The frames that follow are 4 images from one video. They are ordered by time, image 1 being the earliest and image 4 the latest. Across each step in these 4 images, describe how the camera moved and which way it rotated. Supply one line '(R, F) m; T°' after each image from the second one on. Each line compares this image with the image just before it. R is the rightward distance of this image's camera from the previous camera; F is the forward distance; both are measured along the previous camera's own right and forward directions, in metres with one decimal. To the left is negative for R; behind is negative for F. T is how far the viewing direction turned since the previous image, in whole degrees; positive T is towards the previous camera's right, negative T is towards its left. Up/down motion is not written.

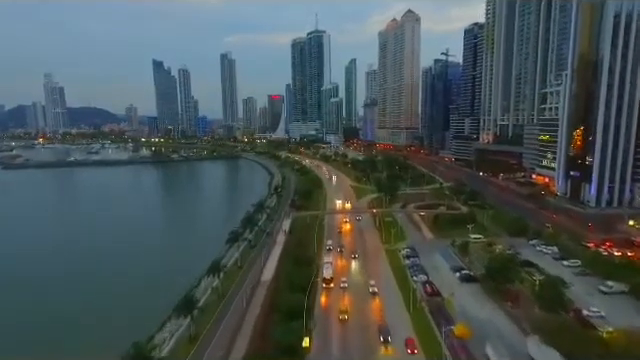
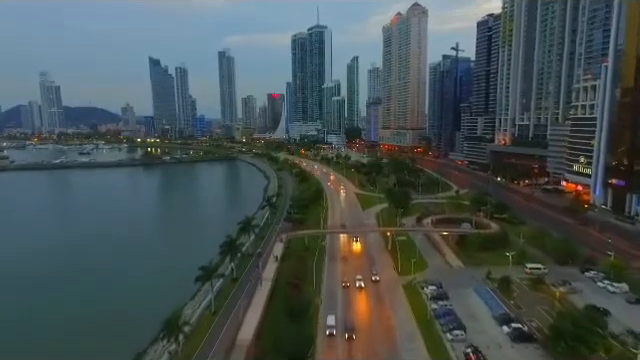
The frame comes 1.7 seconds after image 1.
(+0.1, +7.5) m; 0°
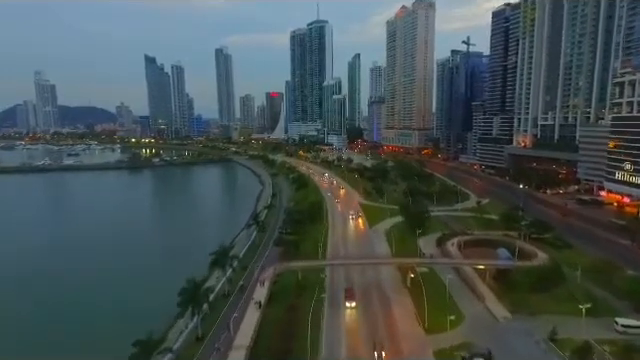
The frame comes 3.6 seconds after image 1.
(+0.2, +7.9) m; 0°
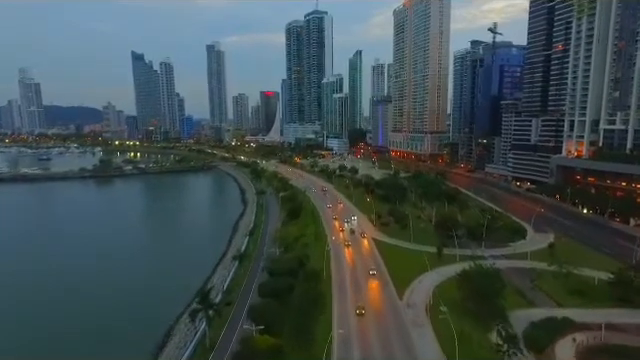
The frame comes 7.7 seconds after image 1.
(0.0, +15.7) m; 0°
